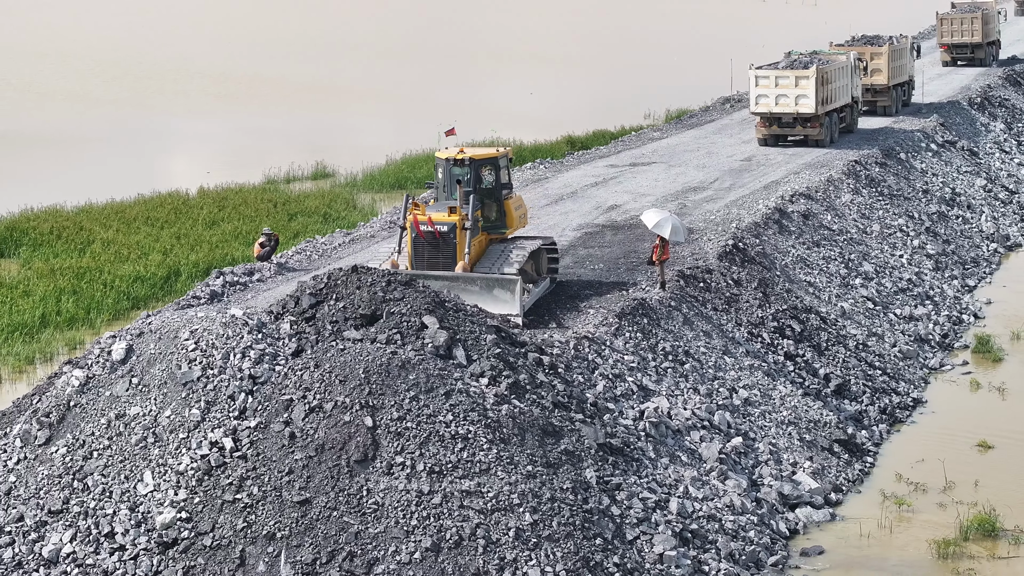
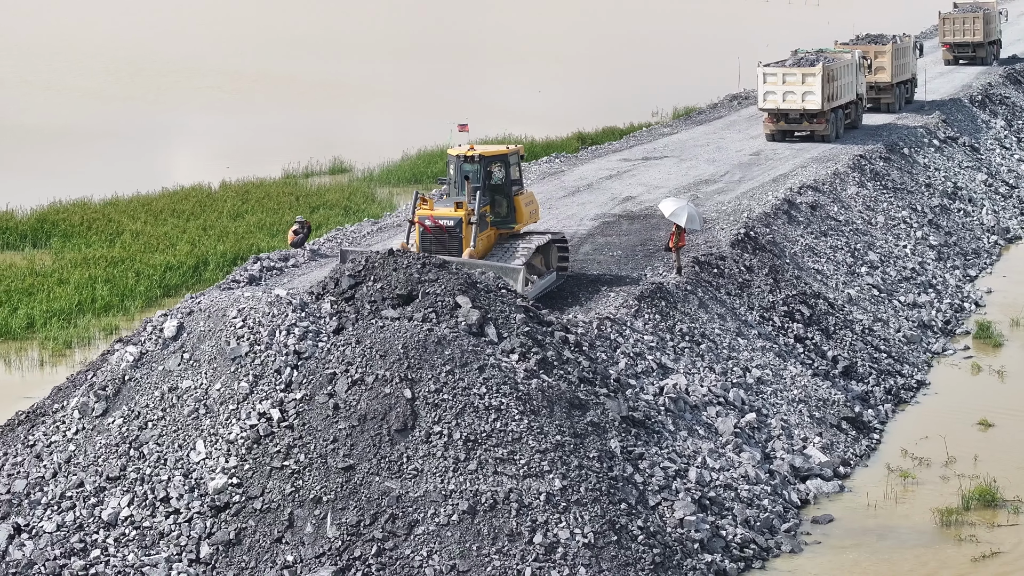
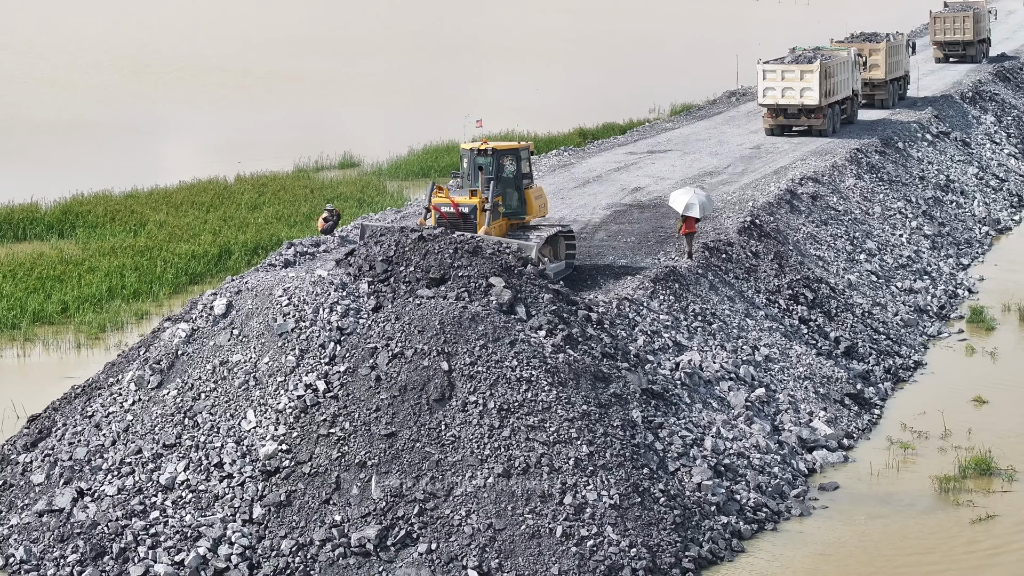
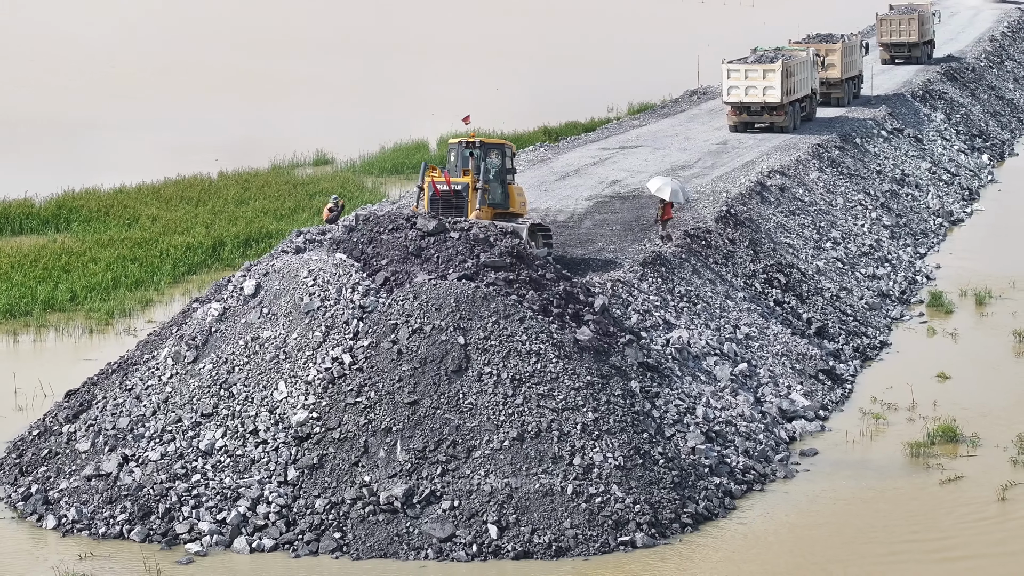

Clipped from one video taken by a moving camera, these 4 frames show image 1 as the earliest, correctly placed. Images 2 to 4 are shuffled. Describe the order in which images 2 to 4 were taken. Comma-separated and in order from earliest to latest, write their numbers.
2, 3, 4
